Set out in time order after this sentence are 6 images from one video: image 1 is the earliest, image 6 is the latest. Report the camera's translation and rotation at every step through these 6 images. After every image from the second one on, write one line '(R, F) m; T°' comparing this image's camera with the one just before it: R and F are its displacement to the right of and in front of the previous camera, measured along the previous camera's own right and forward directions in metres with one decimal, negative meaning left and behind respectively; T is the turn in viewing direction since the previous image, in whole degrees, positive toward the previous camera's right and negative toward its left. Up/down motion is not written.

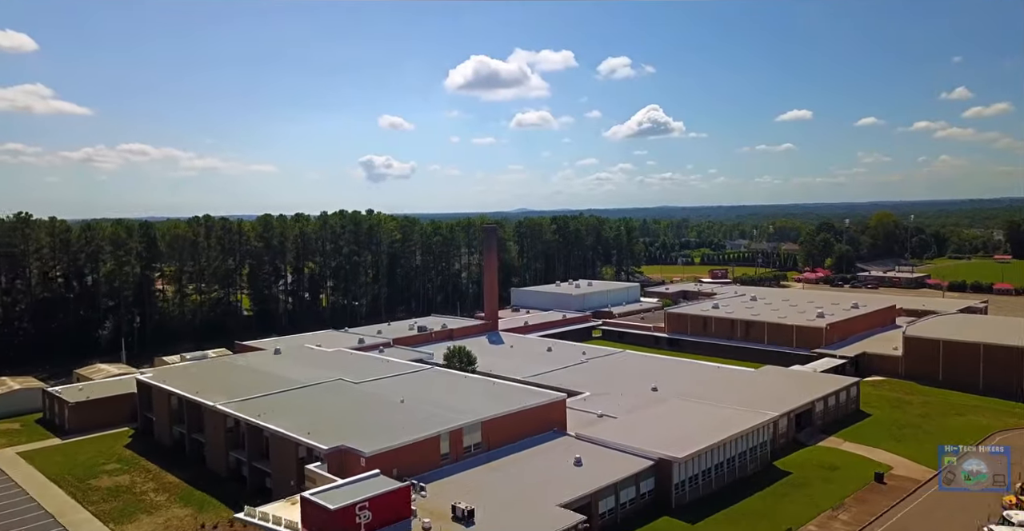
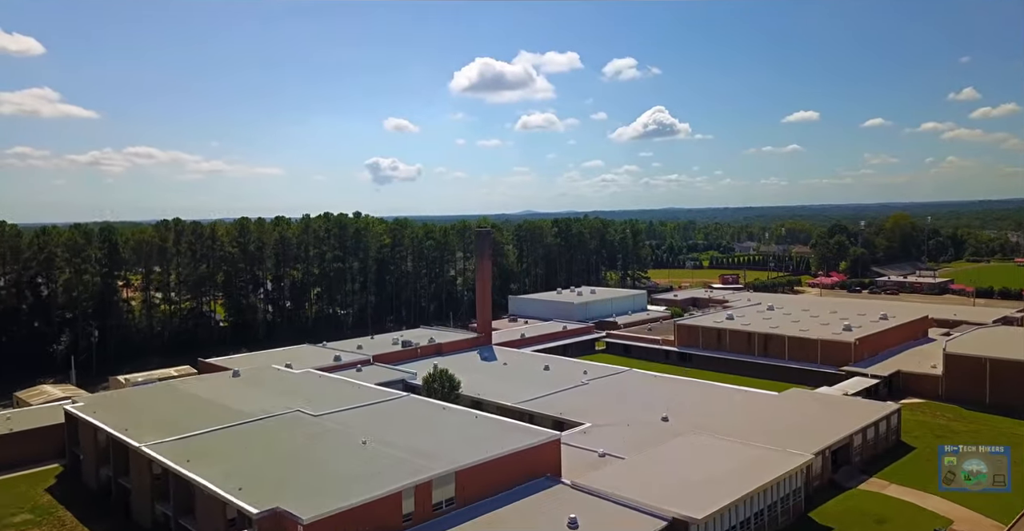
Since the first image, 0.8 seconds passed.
(+0.8, +5.2) m; 0°
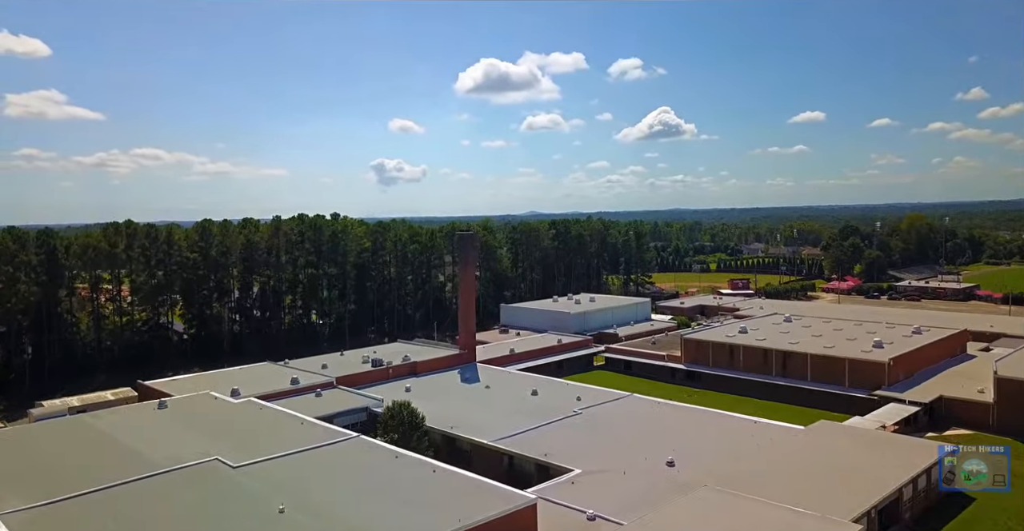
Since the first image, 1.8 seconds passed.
(+1.3, +6.0) m; 0°
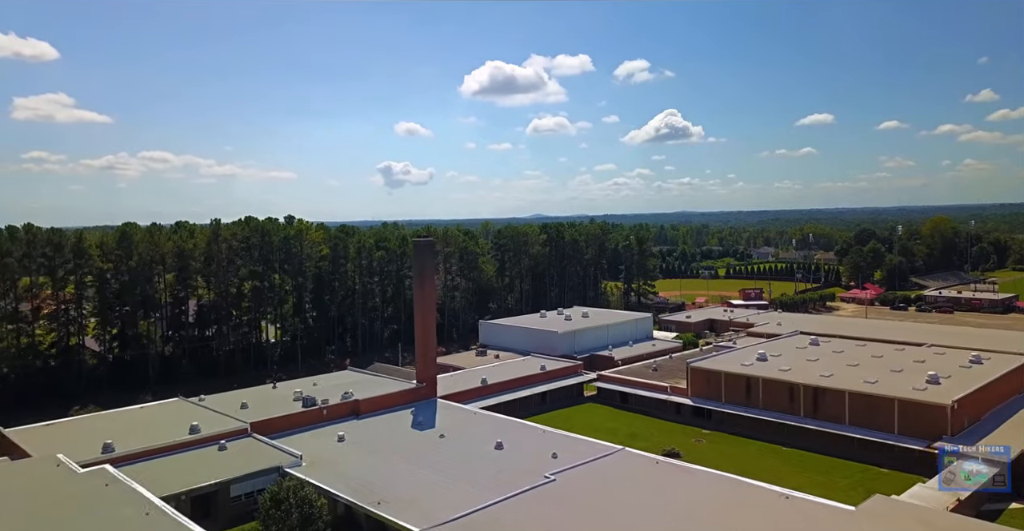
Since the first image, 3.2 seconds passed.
(+2.1, +8.7) m; -1°
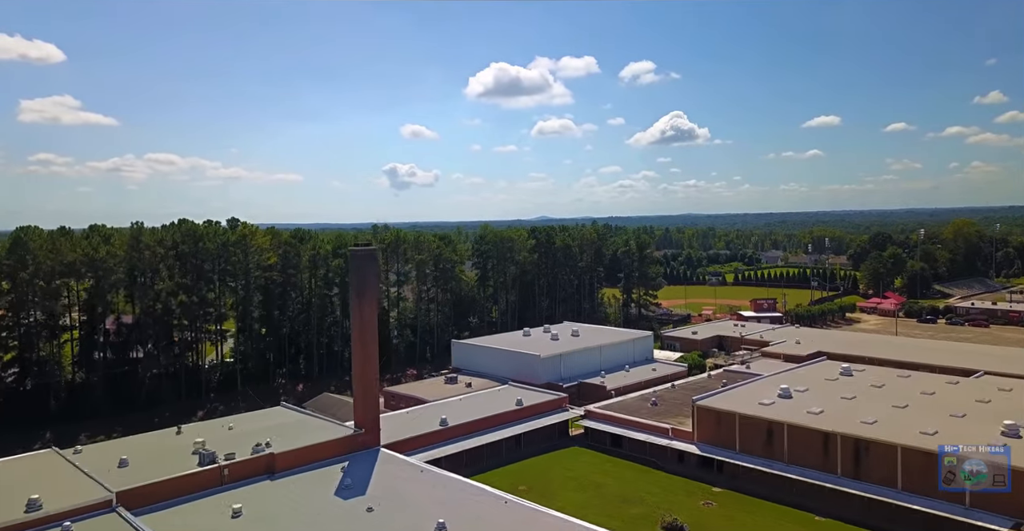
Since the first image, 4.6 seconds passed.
(+1.9, +8.0) m; 0°
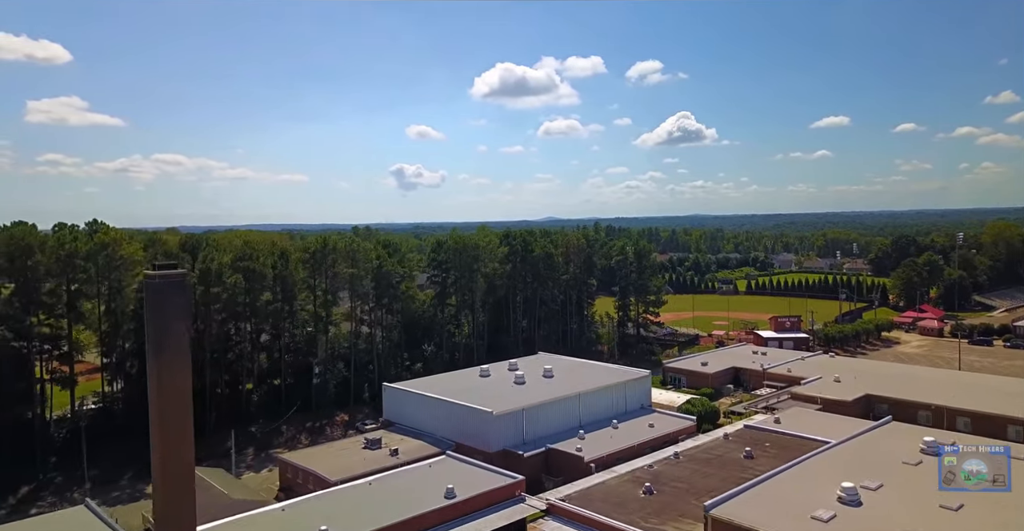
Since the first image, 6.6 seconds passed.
(+2.9, +12.5) m; -1°
